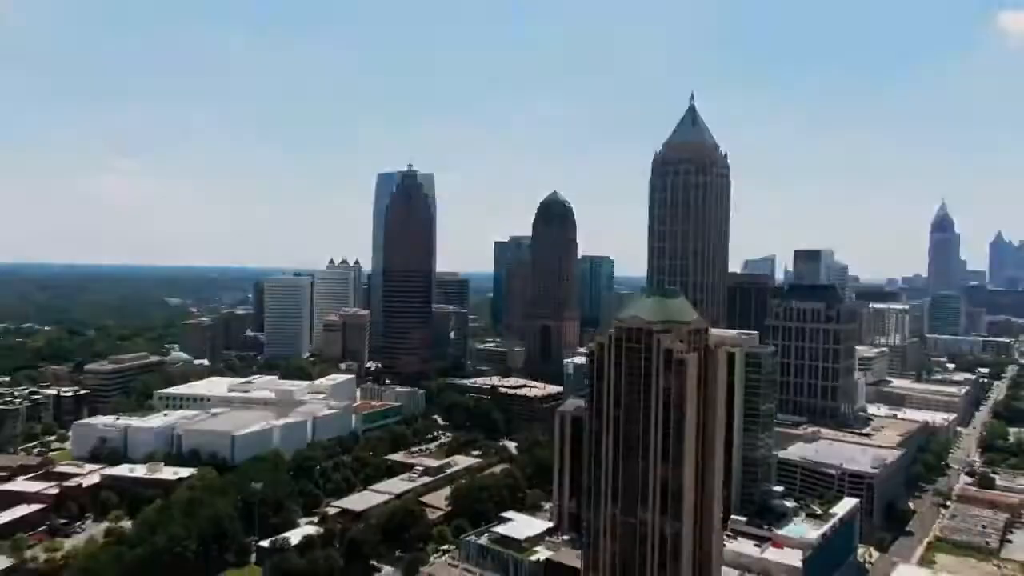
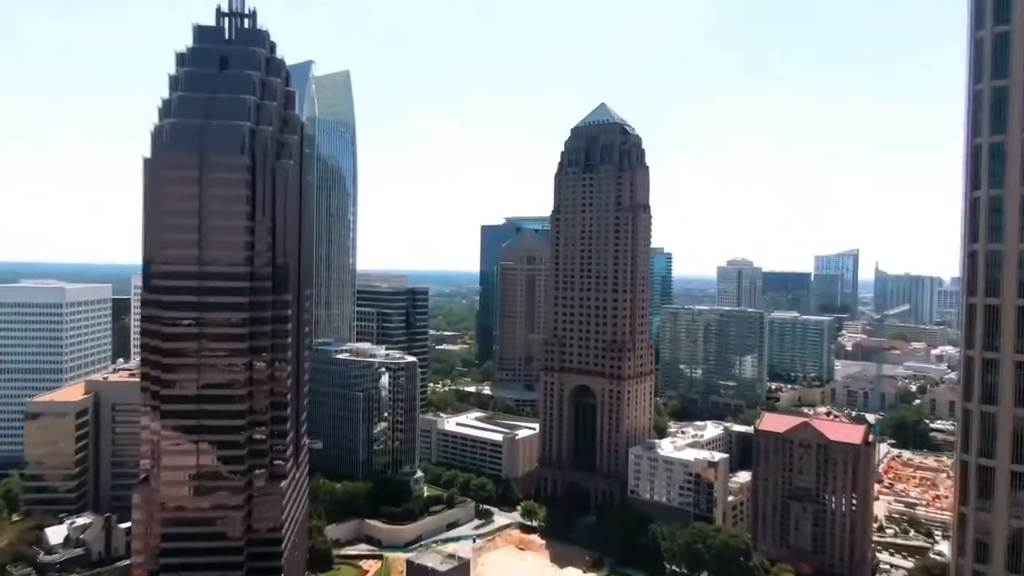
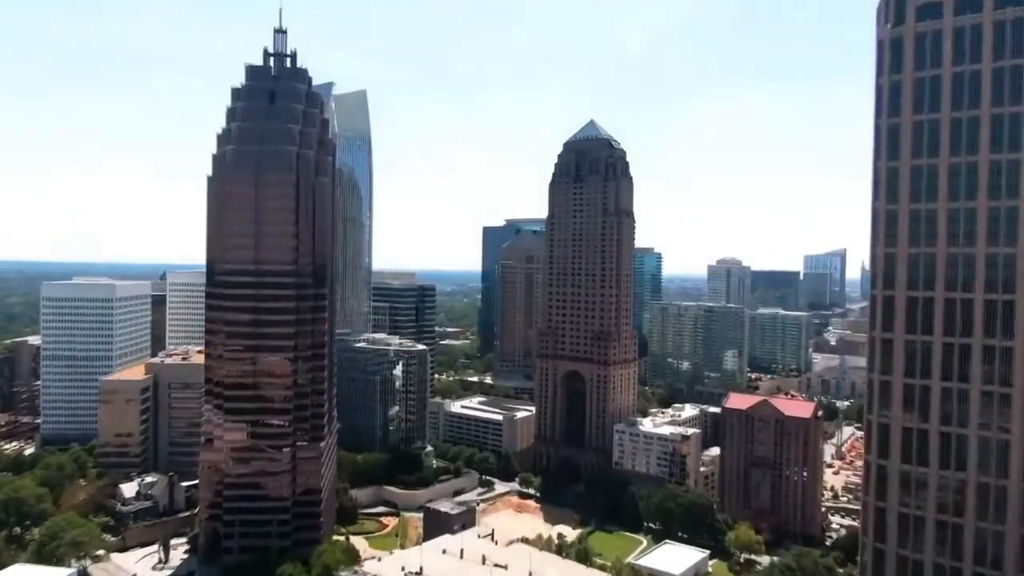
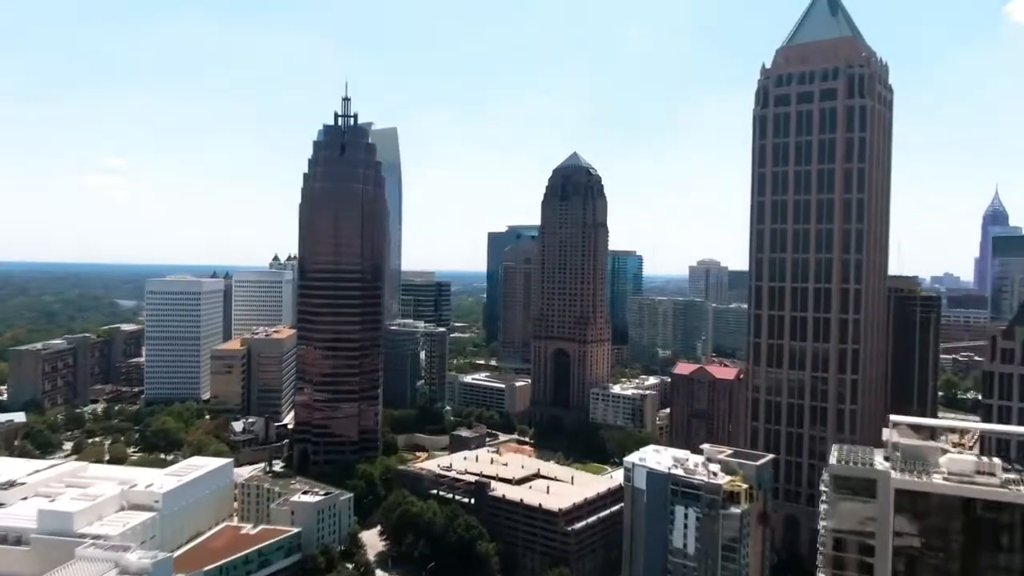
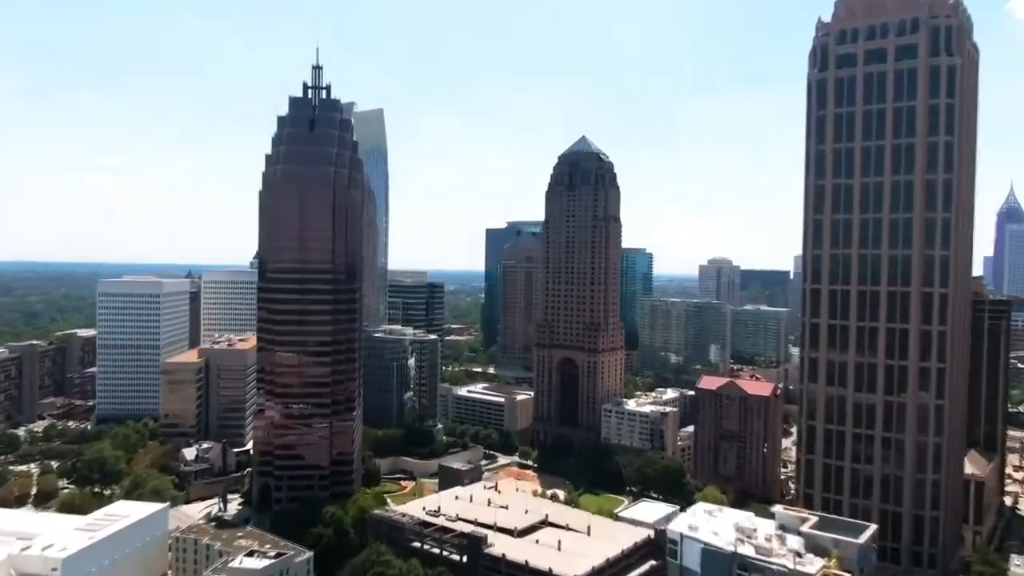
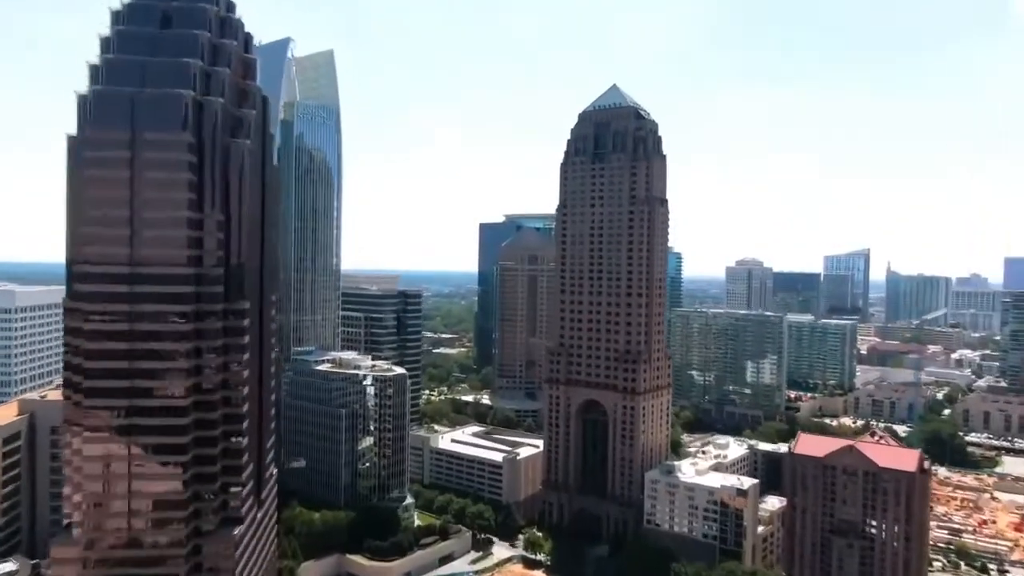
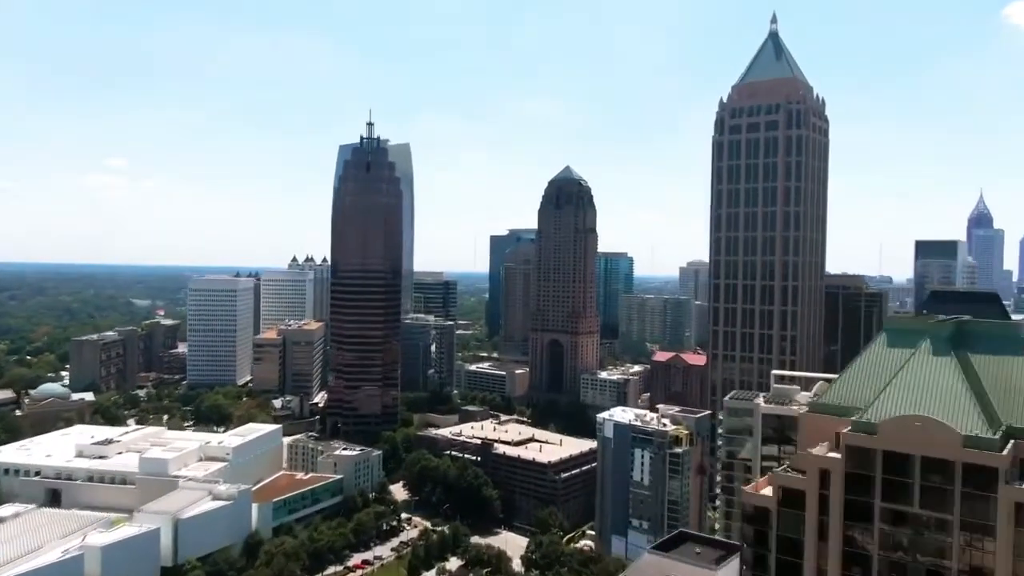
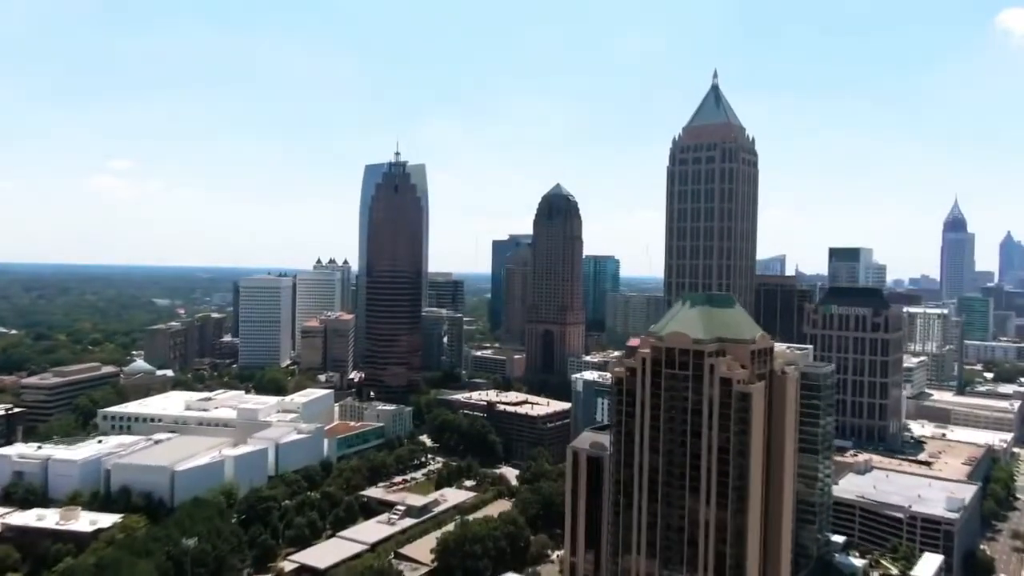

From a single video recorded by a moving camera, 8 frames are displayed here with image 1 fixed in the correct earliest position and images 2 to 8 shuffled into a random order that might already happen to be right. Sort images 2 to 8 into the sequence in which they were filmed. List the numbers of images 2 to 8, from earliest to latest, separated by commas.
8, 7, 4, 5, 3, 2, 6
